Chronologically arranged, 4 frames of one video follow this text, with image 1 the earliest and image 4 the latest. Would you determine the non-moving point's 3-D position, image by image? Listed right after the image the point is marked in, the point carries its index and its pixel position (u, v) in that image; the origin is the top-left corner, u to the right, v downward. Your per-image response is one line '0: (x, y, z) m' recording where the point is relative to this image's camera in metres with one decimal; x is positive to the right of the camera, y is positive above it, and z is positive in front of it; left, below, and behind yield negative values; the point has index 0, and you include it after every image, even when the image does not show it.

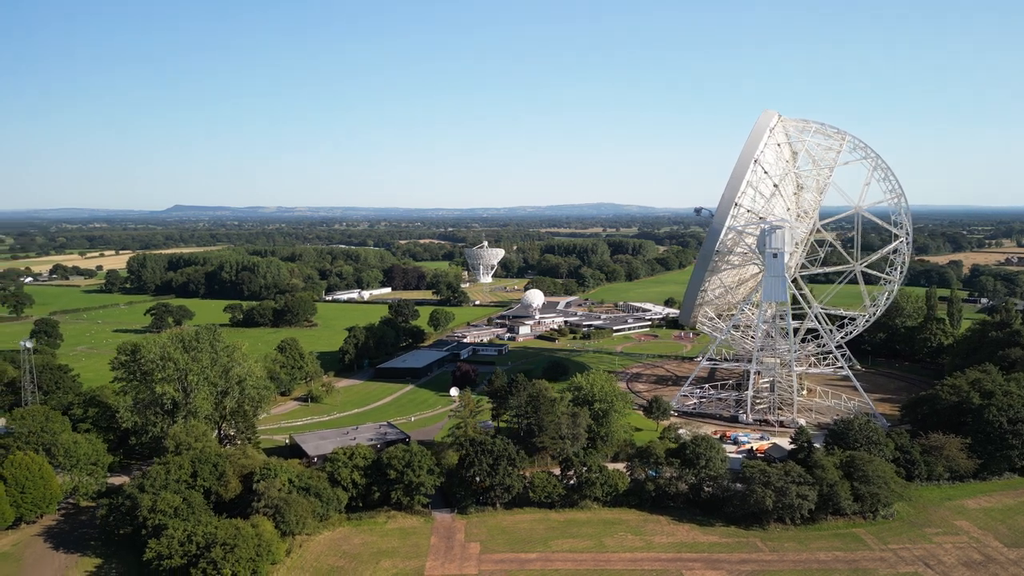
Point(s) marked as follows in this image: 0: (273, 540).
0: (-8.0, -8.1, +20.8) m
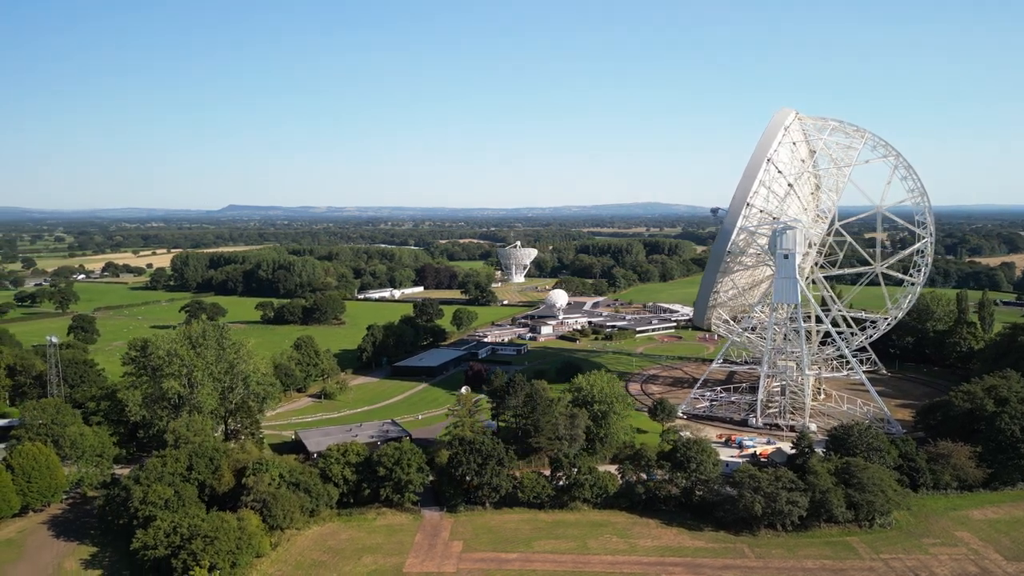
0: (-8.5, -8.0, +21.3) m
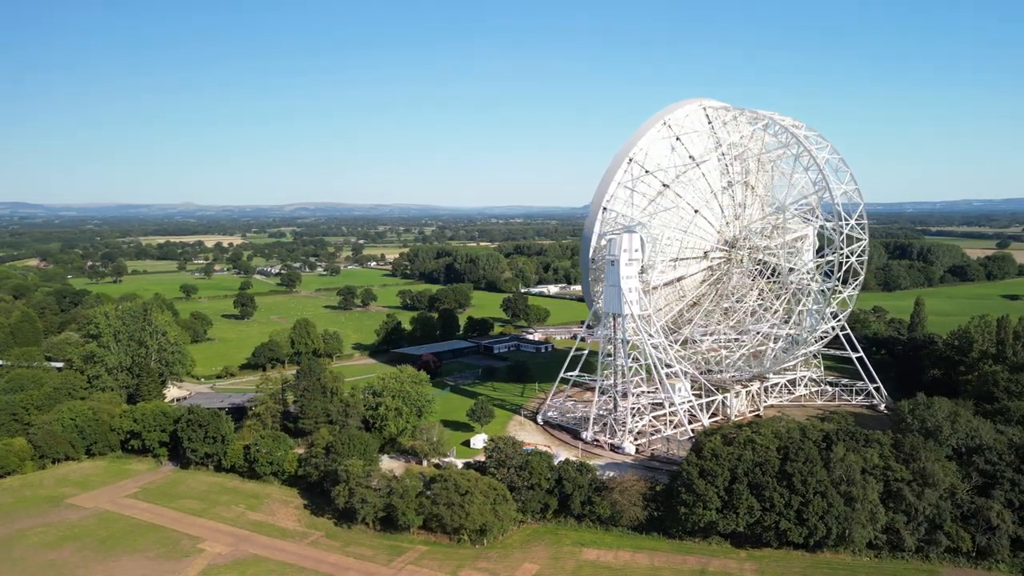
0: (-10.1, -7.9, +22.1) m
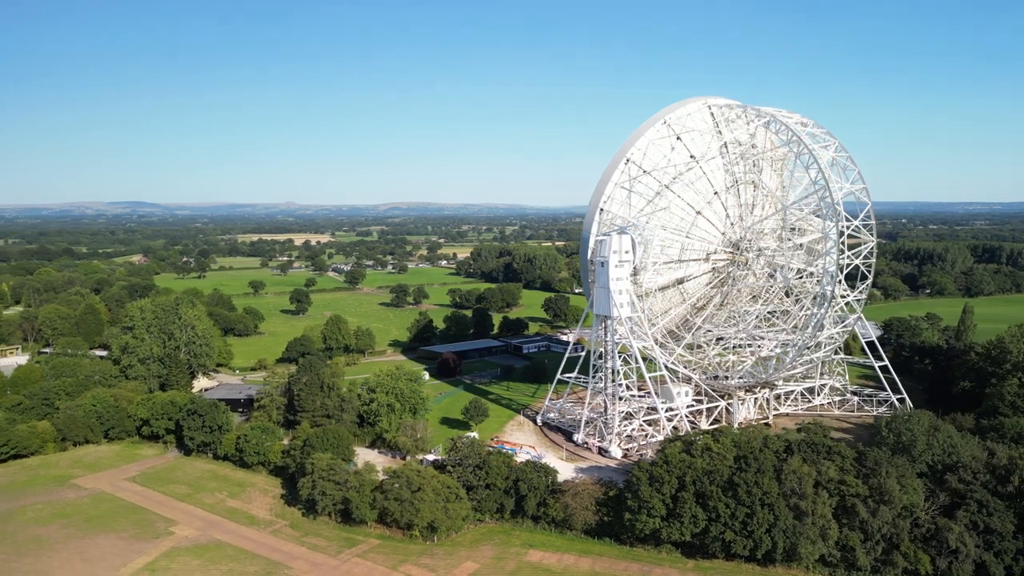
0: (-11.7, -7.8, +23.3) m
